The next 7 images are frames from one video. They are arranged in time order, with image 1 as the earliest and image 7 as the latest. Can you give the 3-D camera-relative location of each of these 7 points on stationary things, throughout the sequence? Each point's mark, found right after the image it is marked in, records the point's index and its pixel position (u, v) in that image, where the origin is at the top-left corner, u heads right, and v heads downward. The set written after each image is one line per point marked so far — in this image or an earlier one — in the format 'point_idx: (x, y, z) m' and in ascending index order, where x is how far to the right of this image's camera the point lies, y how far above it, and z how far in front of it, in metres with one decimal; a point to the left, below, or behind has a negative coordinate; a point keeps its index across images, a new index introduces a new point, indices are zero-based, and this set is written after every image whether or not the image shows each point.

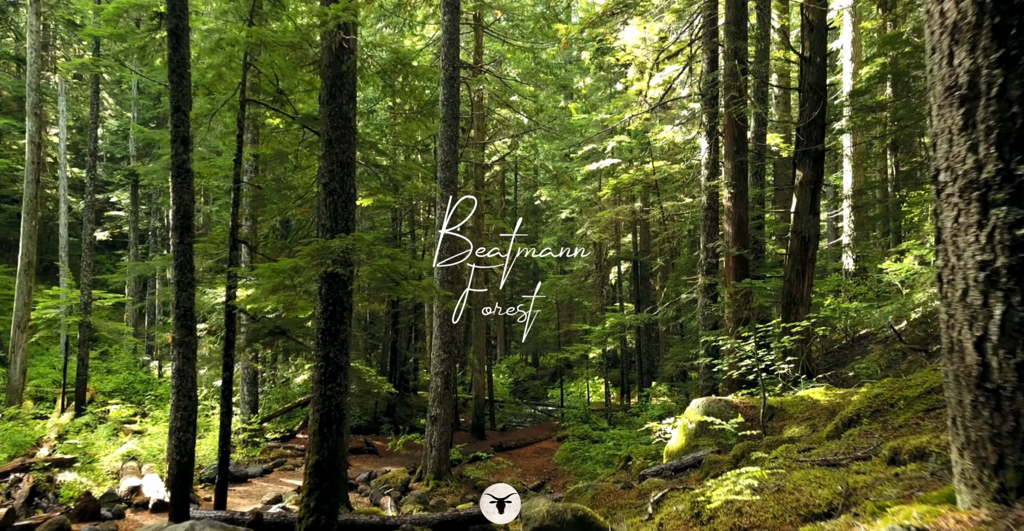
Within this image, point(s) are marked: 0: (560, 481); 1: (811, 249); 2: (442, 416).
0: (+1.1, -5.0, +17.2) m
1: (+5.1, +0.3, +12.7) m
2: (-1.5, -3.2, +15.6) m
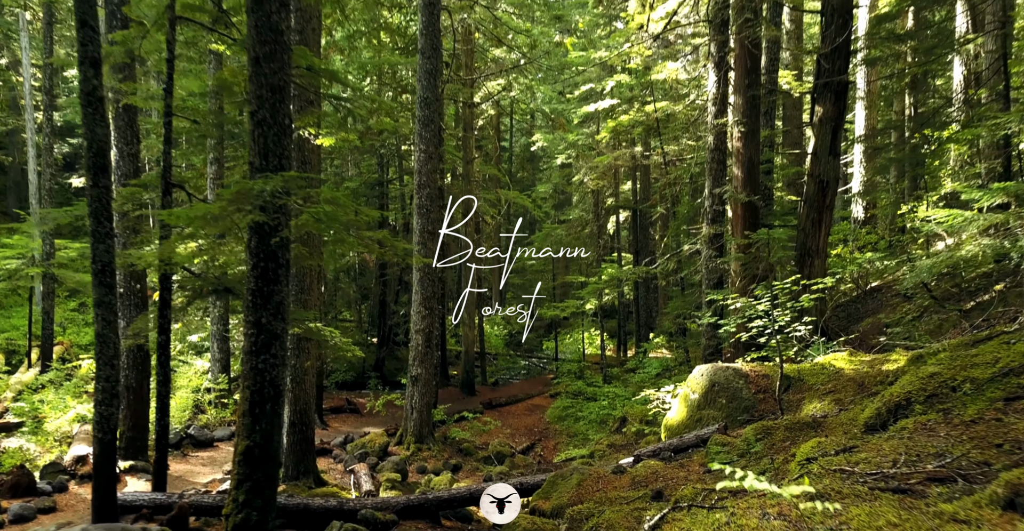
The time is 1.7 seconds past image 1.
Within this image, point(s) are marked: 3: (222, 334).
0: (+0.8, -3.8, +16.2) m
1: (+4.8, +1.1, +11.4) m
2: (-1.7, -2.2, +14.5) m
3: (-6.3, -1.5, +16.4) m
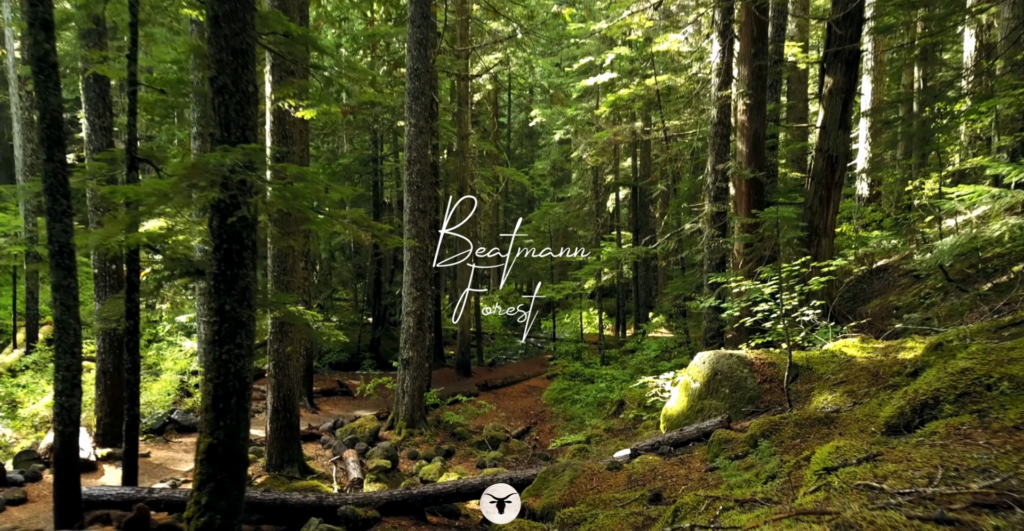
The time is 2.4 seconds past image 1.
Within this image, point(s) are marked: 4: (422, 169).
0: (+0.7, -3.4, +15.8) m
1: (+4.7, +1.4, +10.8) m
2: (-1.8, -1.8, +14.0) m
3: (-6.4, -1.1, +15.9) m
4: (-1.7, +1.8, +13.9) m
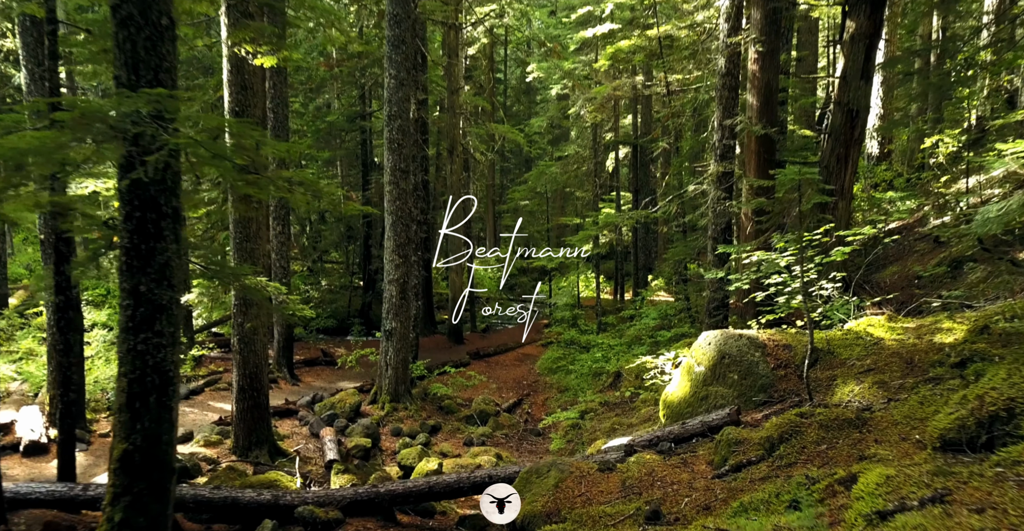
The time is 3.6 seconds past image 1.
0: (+0.5, -2.7, +15.1) m
1: (+4.5, +1.8, +9.8) m
2: (-2.0, -1.1, +13.2) m
3: (-6.6, -0.3, +15.0) m
4: (-1.9, +2.4, +12.9) m
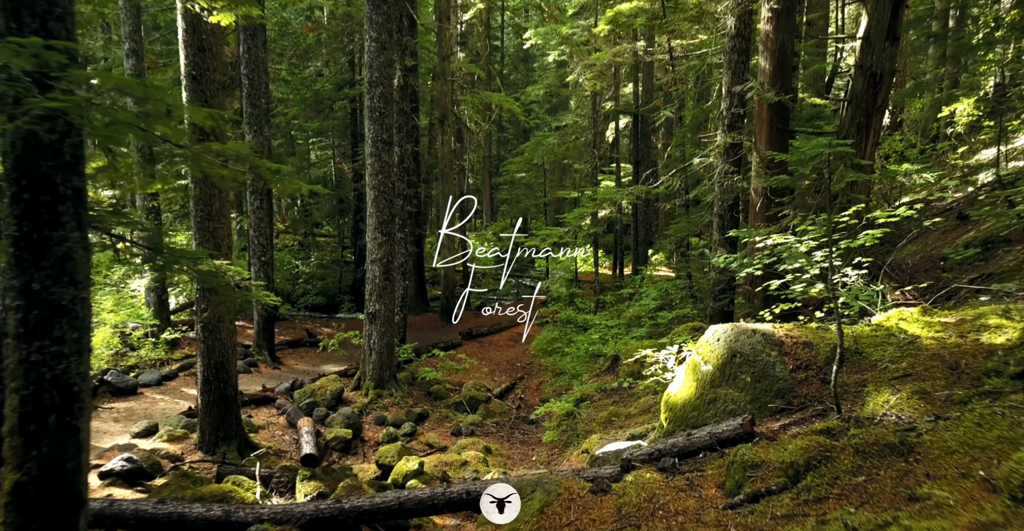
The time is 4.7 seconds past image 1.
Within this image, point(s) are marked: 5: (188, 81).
0: (+0.4, -2.2, +14.3) m
1: (+4.4, +2.1, +8.9) m
2: (-2.1, -0.8, +12.4) m
3: (-6.7, +0.1, +14.2) m
4: (-2.0, +2.8, +12.0) m
5: (-3.7, +2.1, +8.5) m
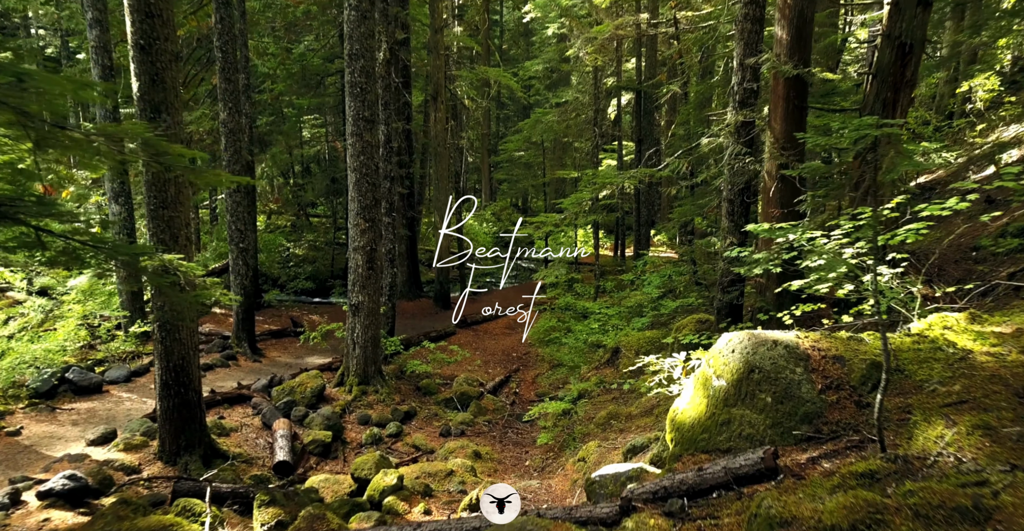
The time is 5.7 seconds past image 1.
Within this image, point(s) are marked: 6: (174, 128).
0: (+0.3, -2.0, +13.5) m
1: (+4.3, +2.2, +8.0) m
2: (-2.2, -0.6, +11.6) m
3: (-6.8, +0.3, +13.3) m
4: (-2.1, +2.9, +11.0) m
5: (-3.8, +2.2, +7.6) m
6: (-3.5, +1.4, +7.9) m
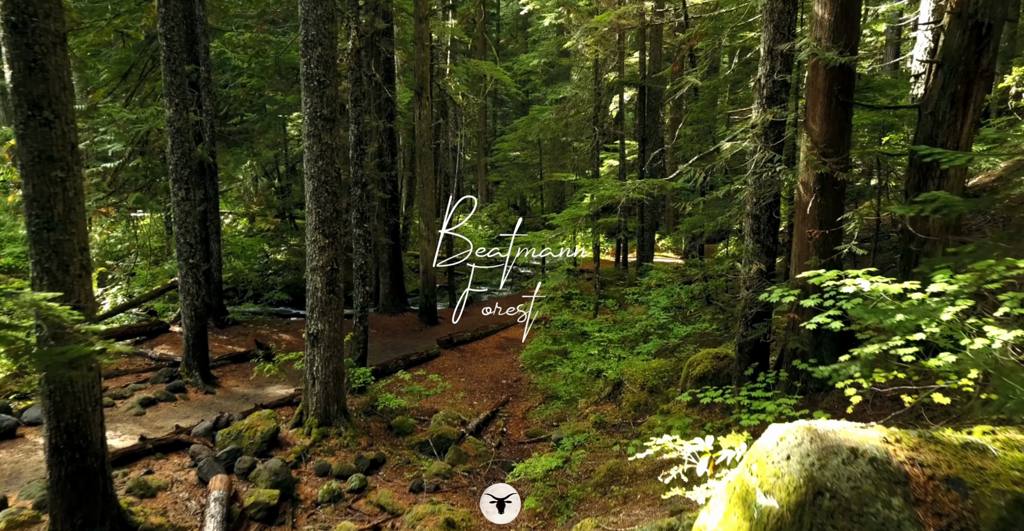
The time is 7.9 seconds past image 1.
0: (+0.1, -2.3, +11.9) m
1: (+4.1, +1.8, +6.3) m
2: (-2.4, -0.9, +9.9) m
3: (-7.0, +0.1, +11.7) m
4: (-2.3, +2.6, +9.4) m
5: (-4.0, +1.8, +5.9) m
6: (-3.7, +1.1, +6.2) m
